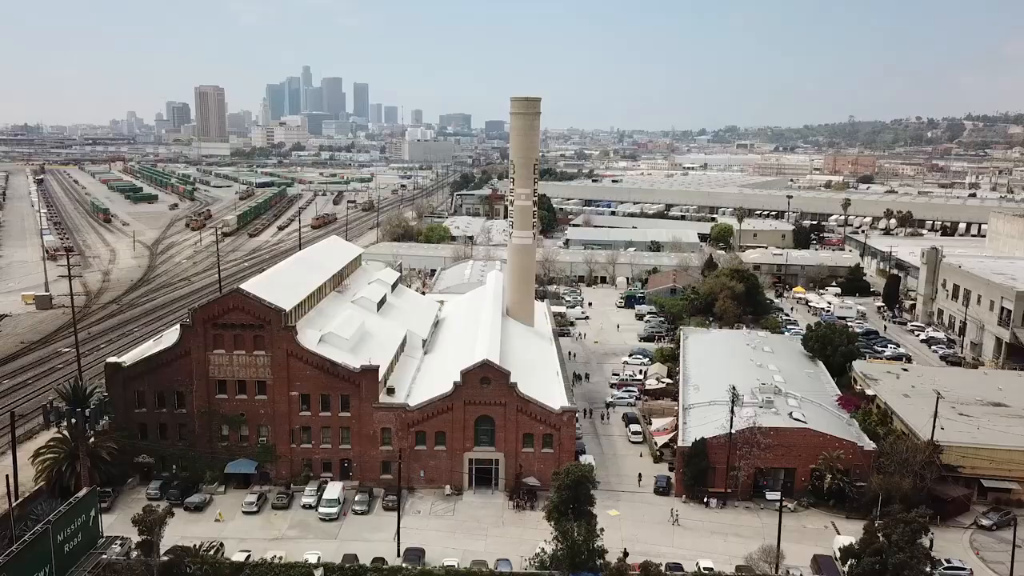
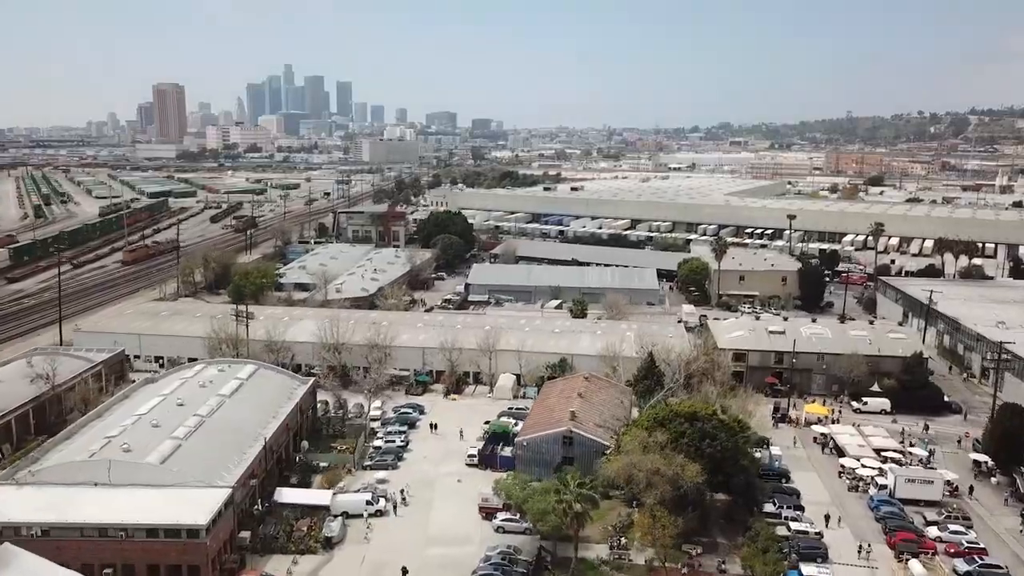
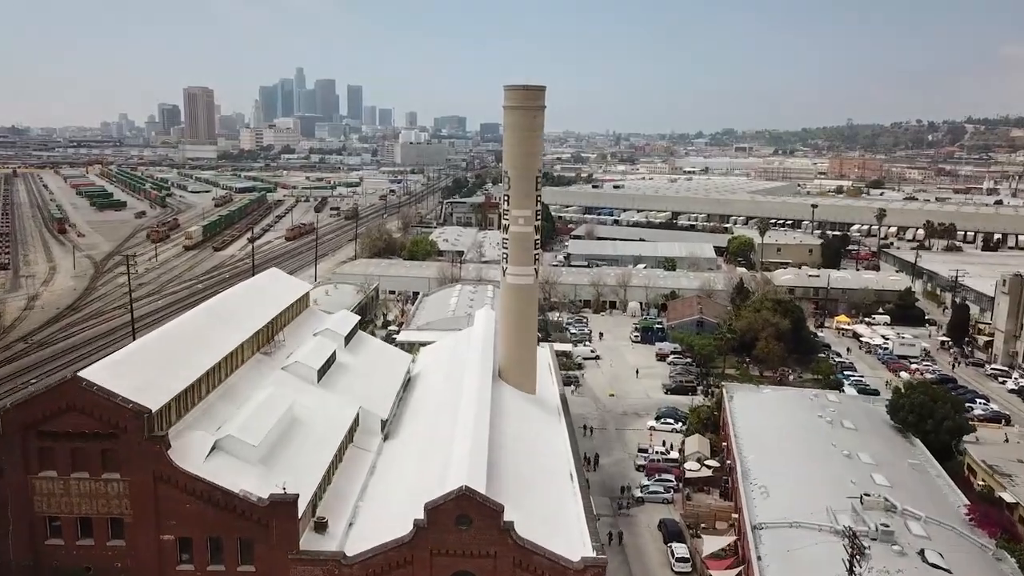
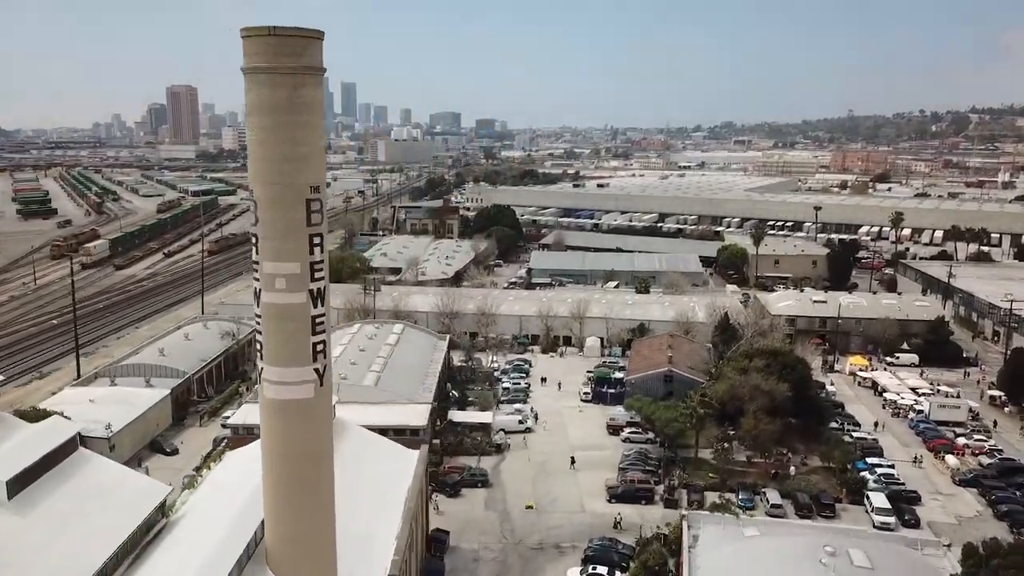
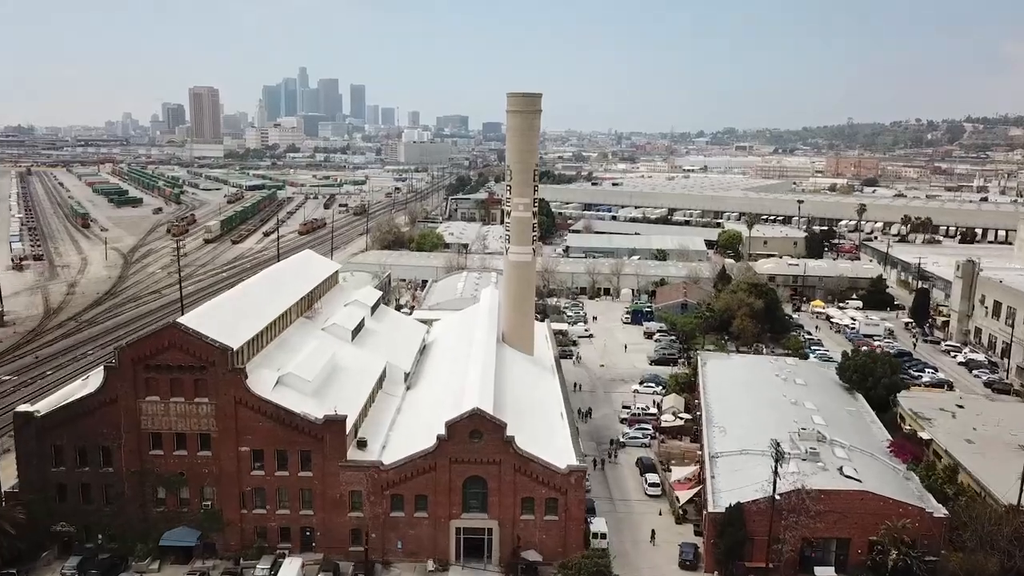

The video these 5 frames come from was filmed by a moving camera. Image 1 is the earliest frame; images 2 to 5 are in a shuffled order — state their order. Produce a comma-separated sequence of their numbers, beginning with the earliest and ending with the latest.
5, 3, 4, 2
